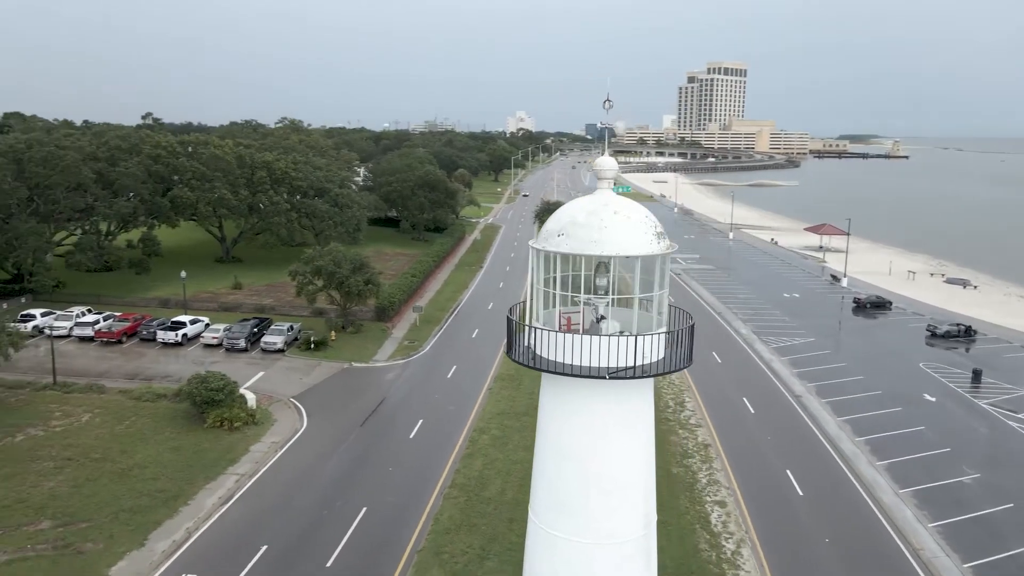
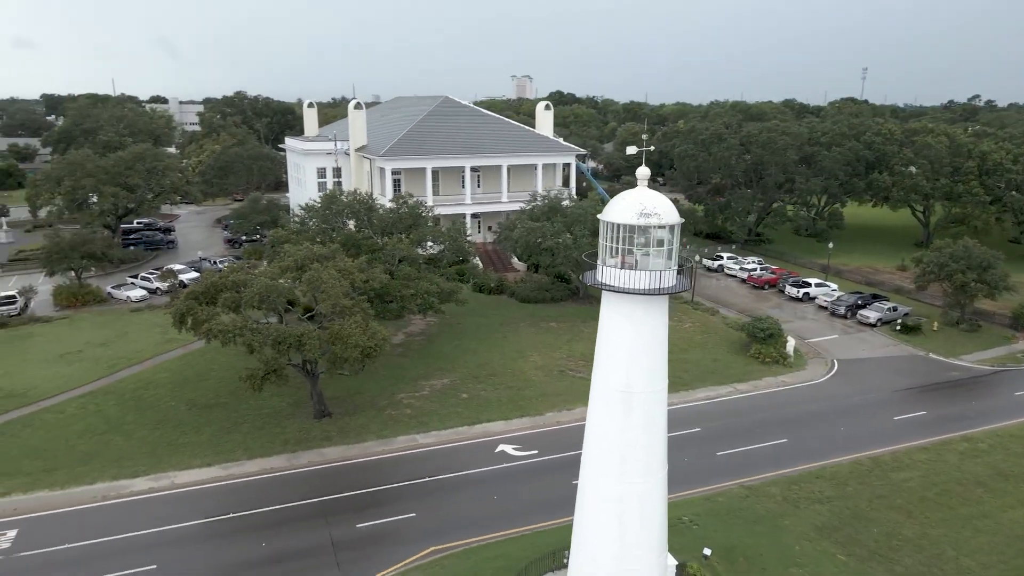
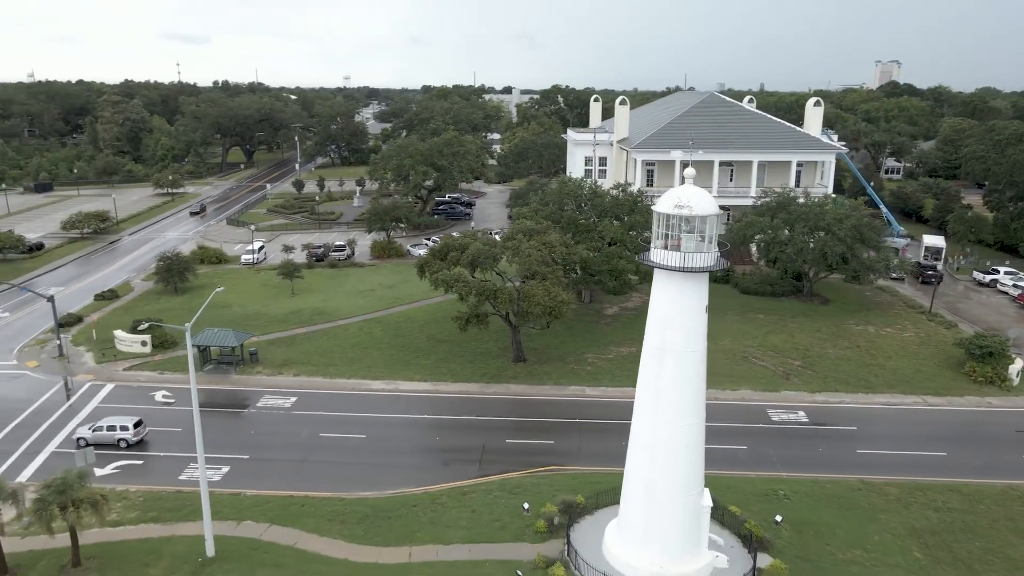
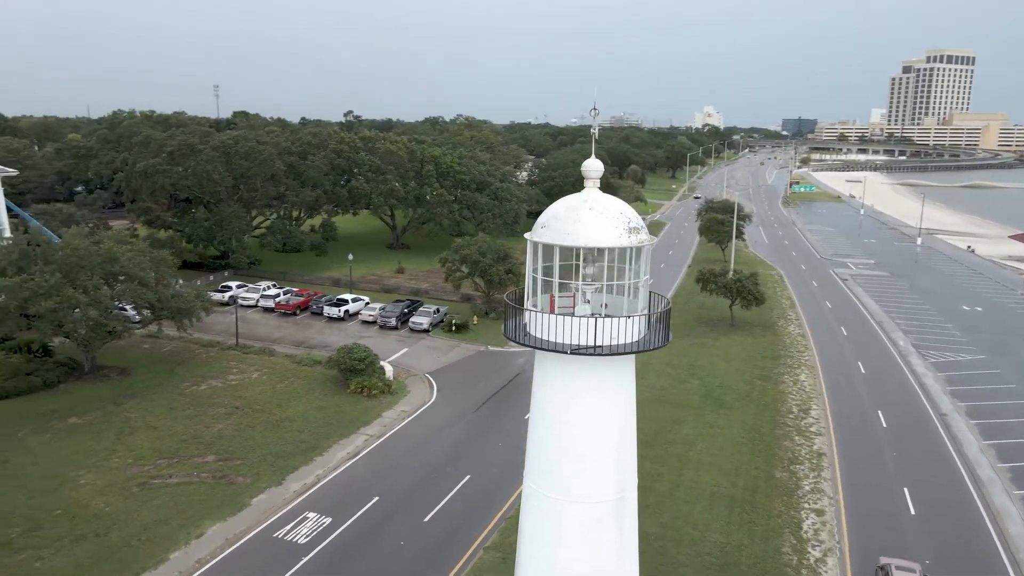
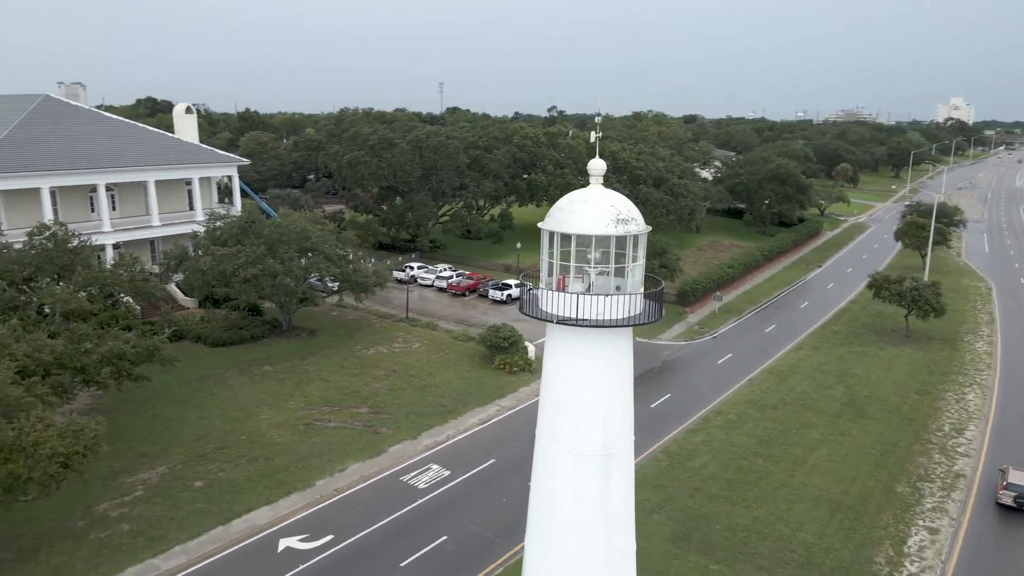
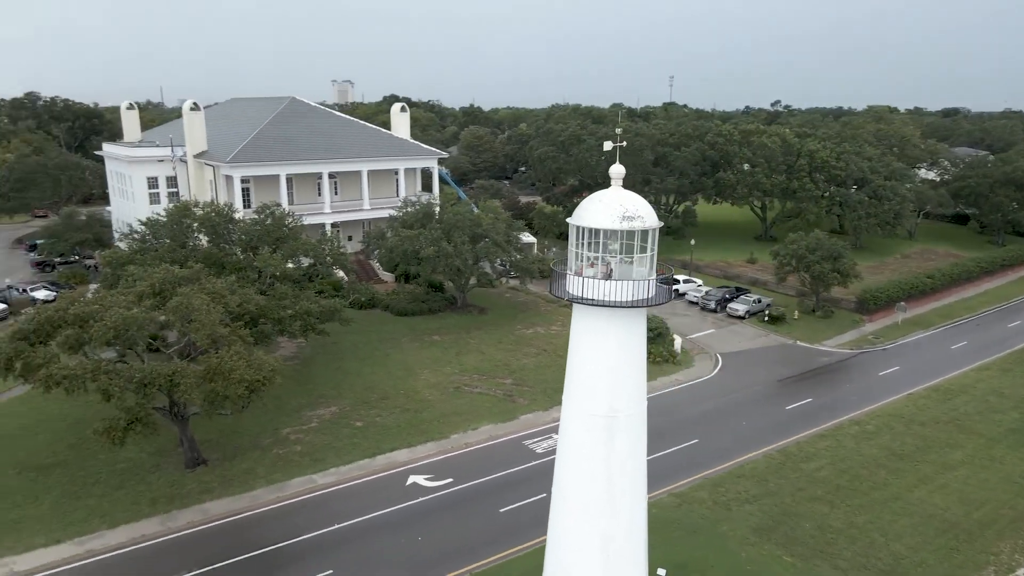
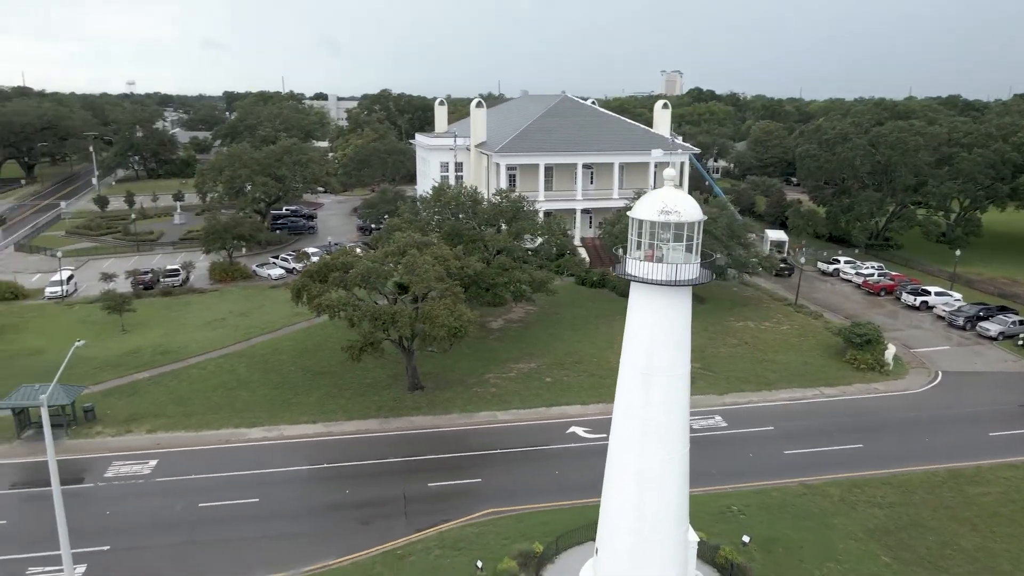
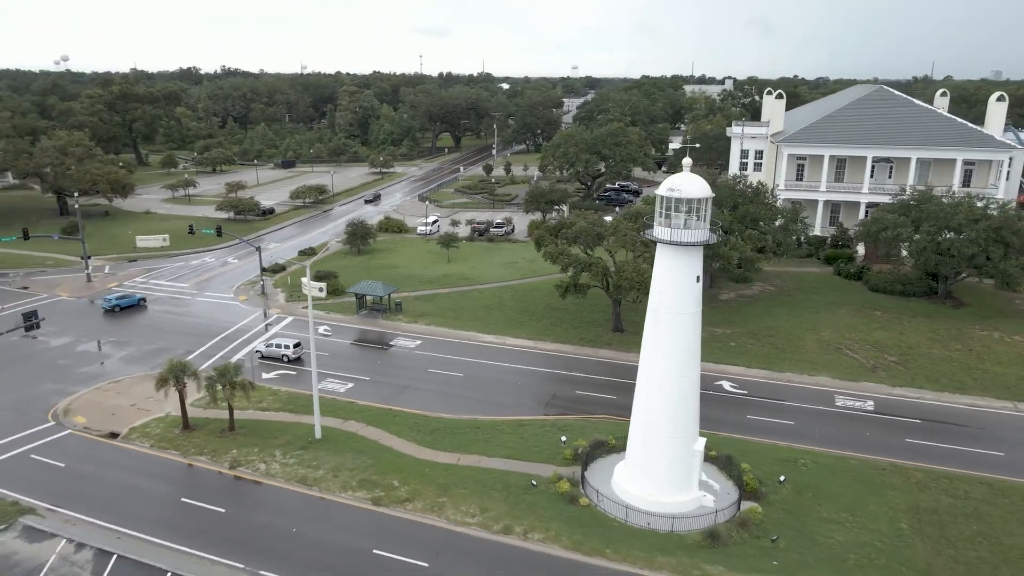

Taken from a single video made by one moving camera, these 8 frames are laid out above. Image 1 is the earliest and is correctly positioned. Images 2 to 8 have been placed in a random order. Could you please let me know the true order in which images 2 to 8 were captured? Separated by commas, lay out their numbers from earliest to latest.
4, 5, 6, 2, 7, 3, 8
